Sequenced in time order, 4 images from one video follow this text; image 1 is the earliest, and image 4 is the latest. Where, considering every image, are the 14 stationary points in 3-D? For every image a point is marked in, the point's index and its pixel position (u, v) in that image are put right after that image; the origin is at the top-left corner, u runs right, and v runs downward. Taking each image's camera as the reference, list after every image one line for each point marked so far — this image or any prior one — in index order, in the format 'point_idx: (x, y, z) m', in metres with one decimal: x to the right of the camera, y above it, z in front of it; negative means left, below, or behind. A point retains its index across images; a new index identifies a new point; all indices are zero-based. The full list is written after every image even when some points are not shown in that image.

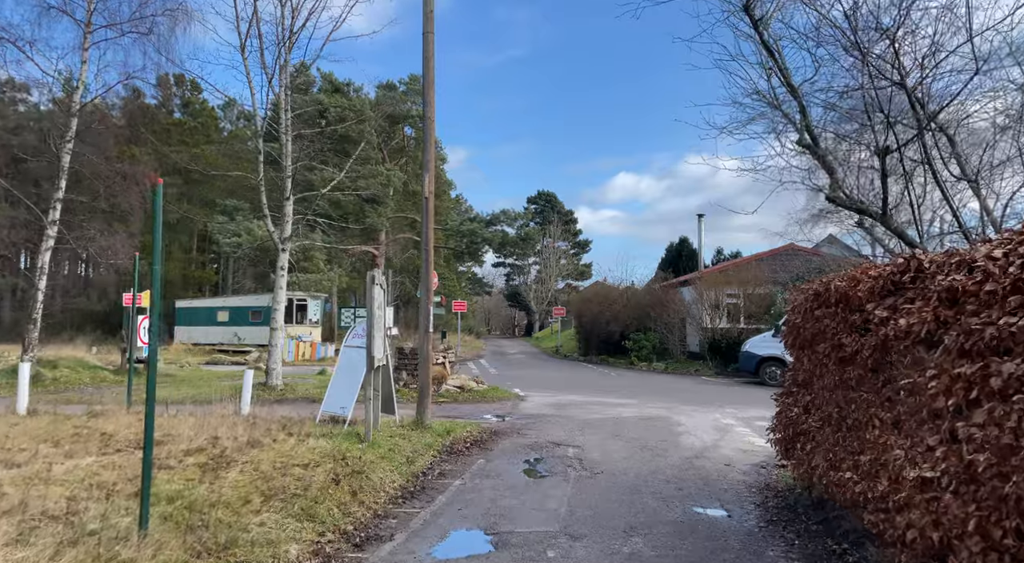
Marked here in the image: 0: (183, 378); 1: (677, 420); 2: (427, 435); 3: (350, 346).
0: (-8.2, -2.4, +18.1) m
1: (+3.0, -2.5, +13.1) m
2: (-1.2, -2.2, +10.1) m
3: (-2.3, -0.9, +10.4) m
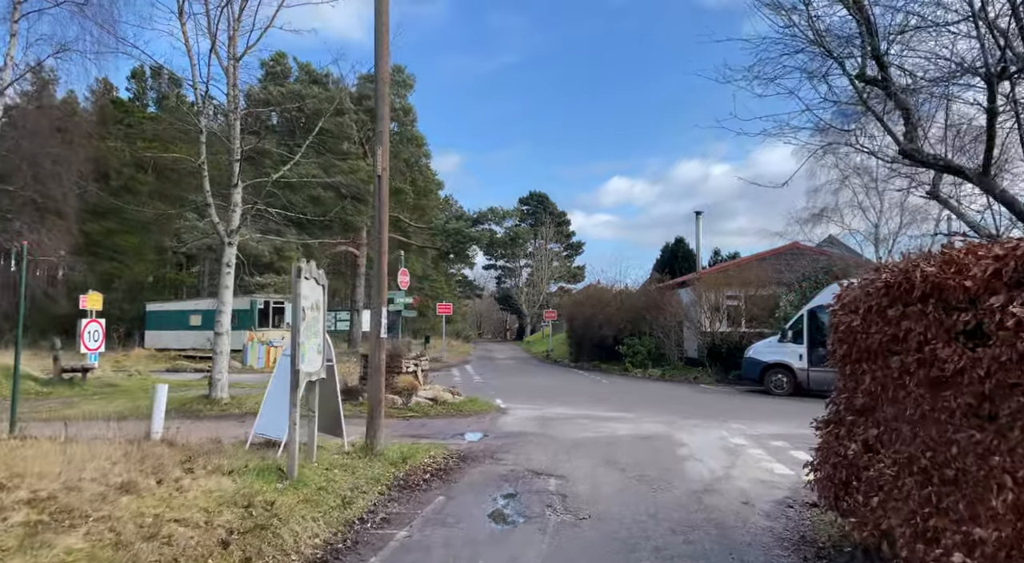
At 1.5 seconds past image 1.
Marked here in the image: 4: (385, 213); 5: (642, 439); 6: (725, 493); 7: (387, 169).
0: (-8.6, -2.4, +16.2) m
1: (+2.6, -2.5, +11.3) m
2: (-1.5, -2.1, +8.2) m
3: (-2.7, -0.9, +8.6) m
4: (-1.6, +0.9, +8.9) m
5: (+2.0, -2.5, +11.3) m
6: (+2.3, -2.3, +7.9) m
7: (-1.5, +1.4, +9.0) m
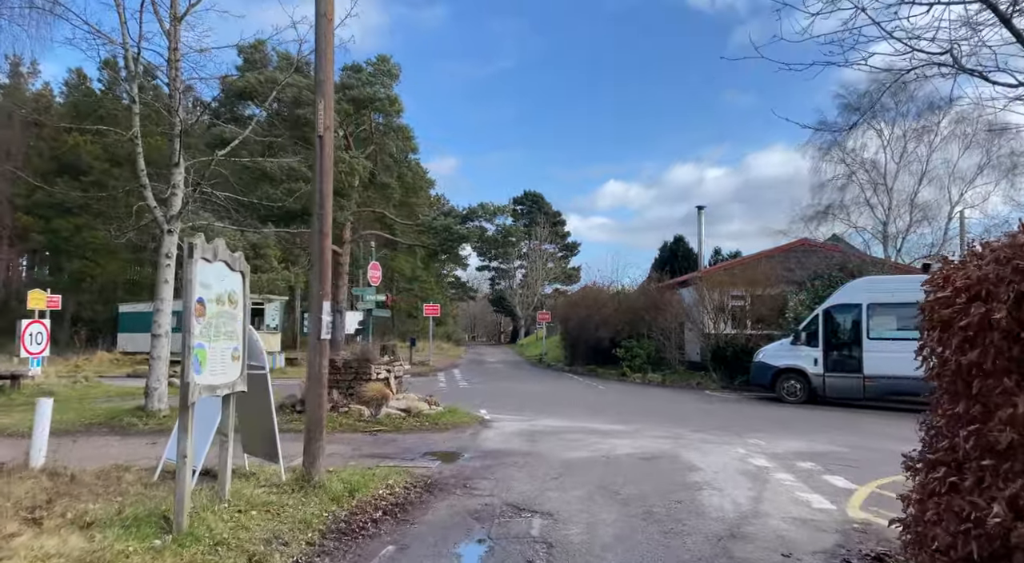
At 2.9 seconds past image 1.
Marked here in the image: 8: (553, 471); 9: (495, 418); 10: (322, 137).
0: (-8.9, -2.3, +14.4) m
1: (+2.3, -2.4, +9.5) m
2: (-1.8, -2.0, +6.5) m
3: (-2.9, -0.7, +6.8) m
4: (-1.8, +1.0, +7.1) m
5: (+1.8, -2.3, +9.6) m
6: (+2.1, -2.2, +6.2) m
7: (-1.8, +1.5, +7.2) m
8: (+0.5, -2.3, +8.9) m
9: (-0.3, -2.6, +13.7) m
10: (-1.9, +1.4, +7.1) m
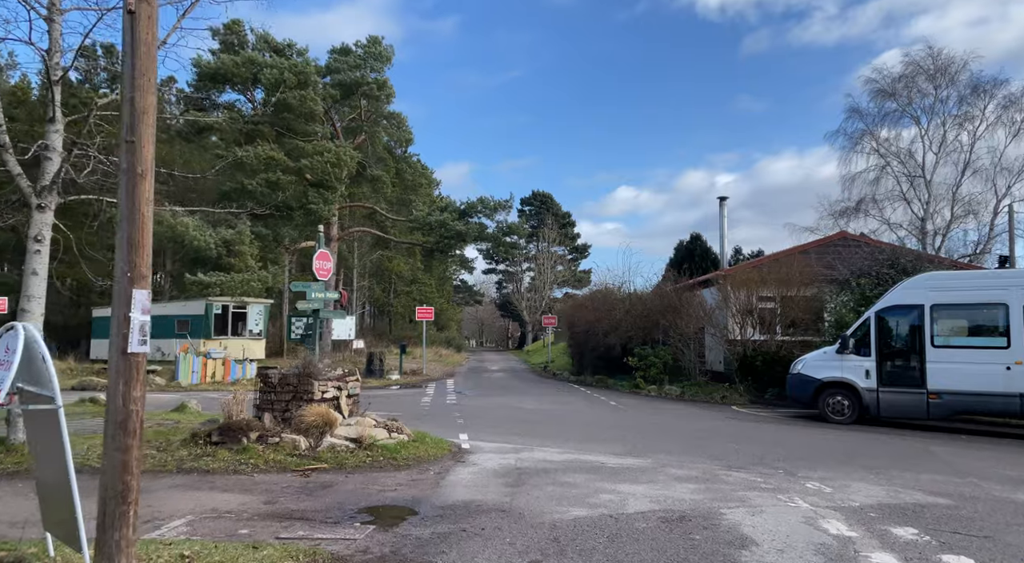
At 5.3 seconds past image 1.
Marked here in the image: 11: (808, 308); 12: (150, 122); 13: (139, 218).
0: (-9.1, -2.2, +11.7) m
1: (+2.0, -2.2, +6.6) m
2: (-2.1, -1.8, +3.6) m
3: (-3.3, -0.6, +4.0) m
4: (-2.1, +1.1, +4.3) m
5: (+1.5, -2.2, +6.6) m
6: (+1.7, -2.0, +3.2) m
7: (-2.1, +1.7, +4.4) m
8: (+0.2, -2.2, +6.0) m
9: (-0.6, -2.5, +10.8) m
10: (-2.2, +1.6, +4.3) m
11: (+8.1, -0.7, +19.7) m
12: (-2.1, +0.9, +4.3) m
13: (-2.2, +0.4, +4.2) m
